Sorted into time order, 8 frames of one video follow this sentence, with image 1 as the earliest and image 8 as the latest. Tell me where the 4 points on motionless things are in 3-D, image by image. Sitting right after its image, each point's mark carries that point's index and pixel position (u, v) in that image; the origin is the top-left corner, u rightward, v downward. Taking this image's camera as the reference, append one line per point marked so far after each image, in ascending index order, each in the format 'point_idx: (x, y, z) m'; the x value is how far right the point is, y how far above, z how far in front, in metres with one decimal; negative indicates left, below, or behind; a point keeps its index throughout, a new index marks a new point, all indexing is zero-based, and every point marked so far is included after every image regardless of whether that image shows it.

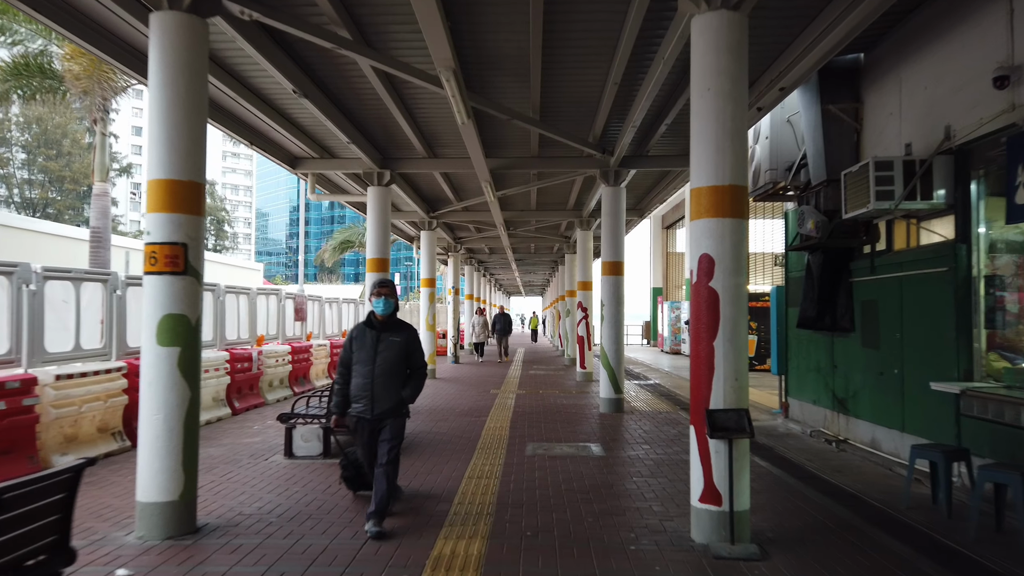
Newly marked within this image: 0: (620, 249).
0: (+1.5, +0.5, +10.9) m
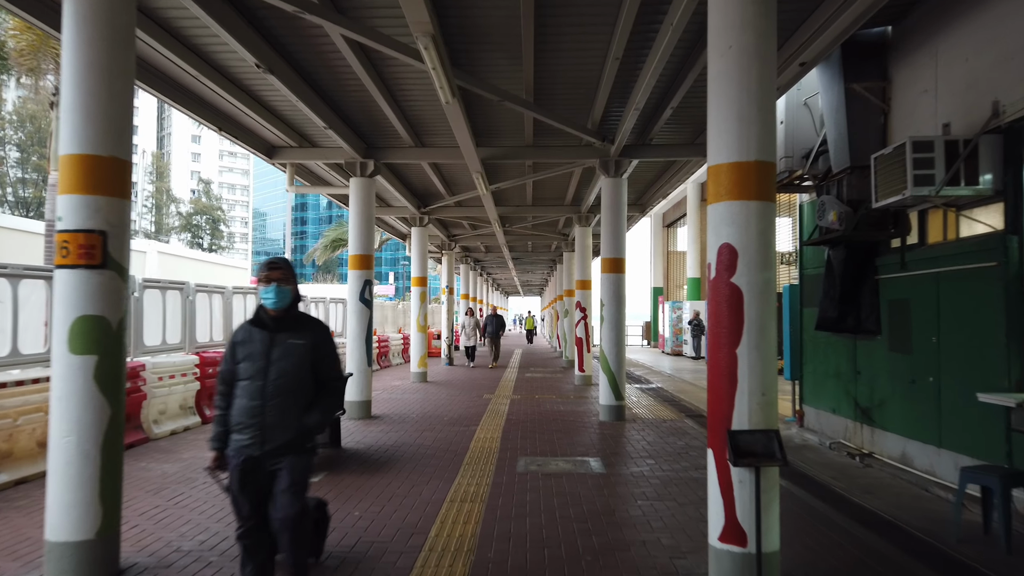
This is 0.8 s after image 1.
0: (+1.4, +0.6, +10.2) m
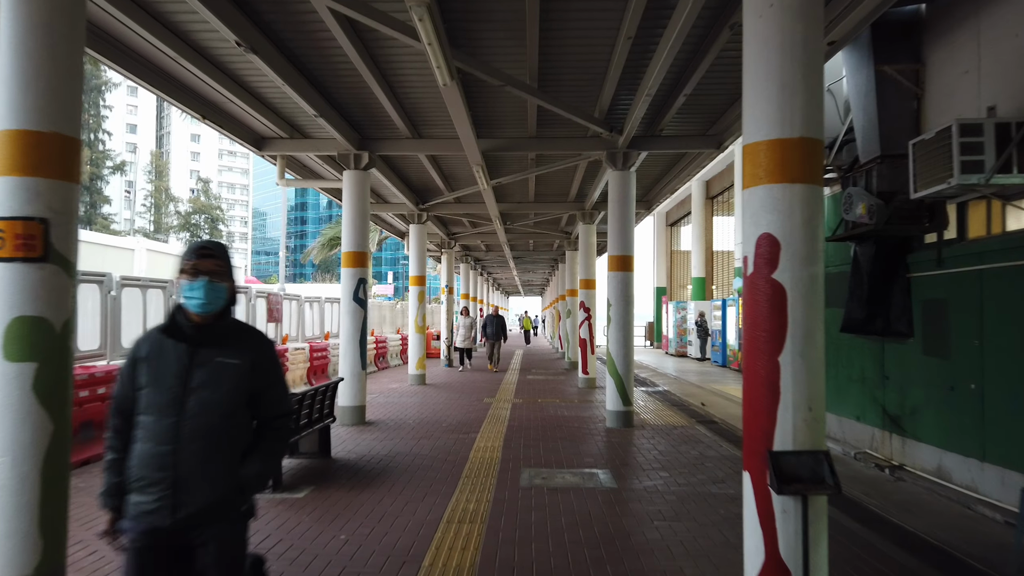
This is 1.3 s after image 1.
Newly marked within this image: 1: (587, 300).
0: (+1.4, +0.6, +9.6) m
1: (+1.4, -0.2, +14.9) m
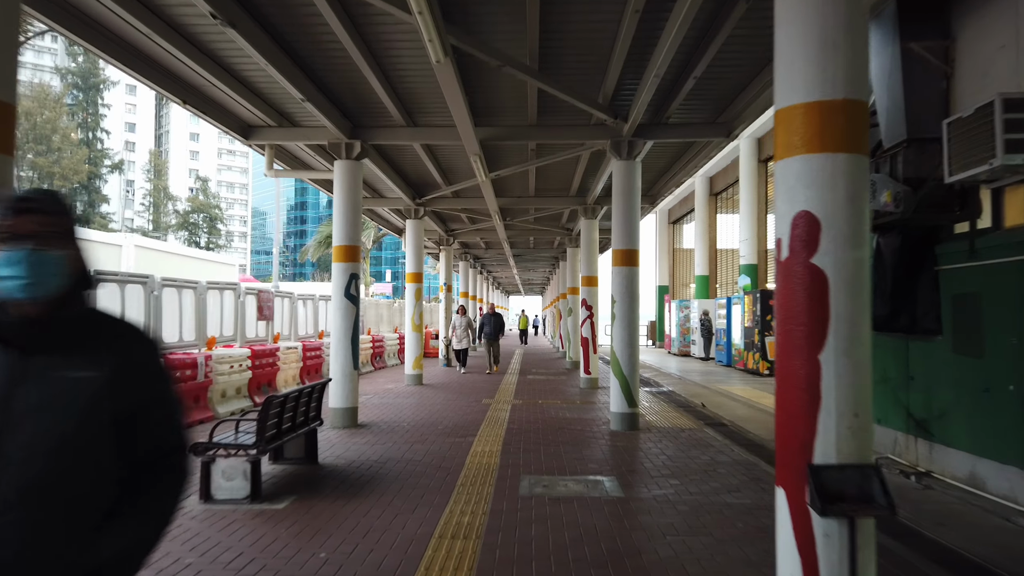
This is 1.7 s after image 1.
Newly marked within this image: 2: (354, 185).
0: (+1.4, +0.6, +9.2) m
1: (+1.4, -0.2, +14.5) m
2: (-1.9, +1.2, +9.4) m
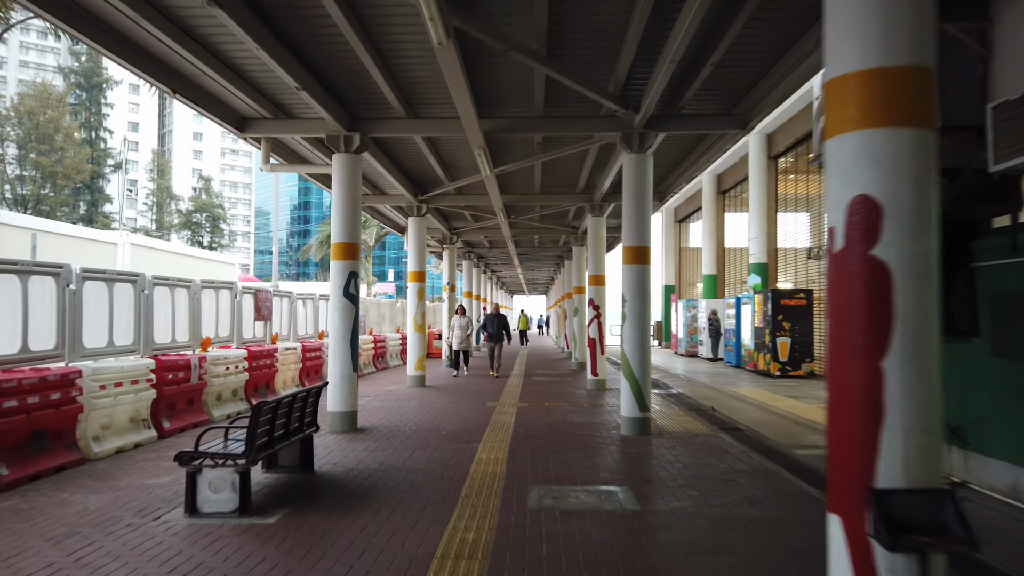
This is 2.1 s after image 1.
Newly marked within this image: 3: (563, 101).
0: (+1.5, +0.6, +8.8) m
1: (+1.5, -0.2, +14.1) m
2: (-1.8, +1.2, +9.0) m
3: (+0.6, +2.0, +8.5) m
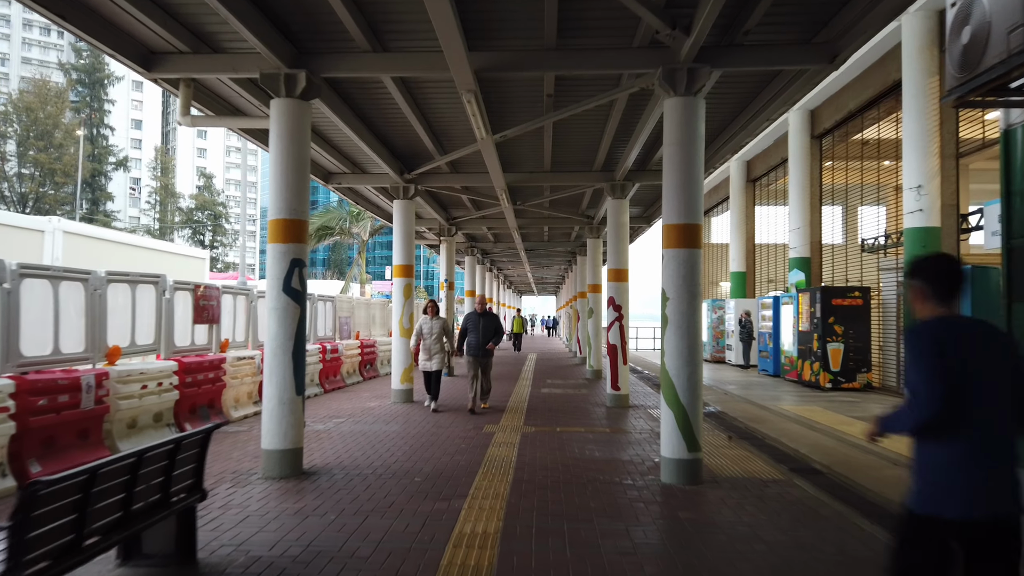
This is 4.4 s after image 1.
0: (+1.5, +0.7, +6.4) m
1: (+1.6, -0.1, +11.7) m
2: (-1.8, +1.3, +6.7) m
3: (+0.6, +2.1, +6.2) m
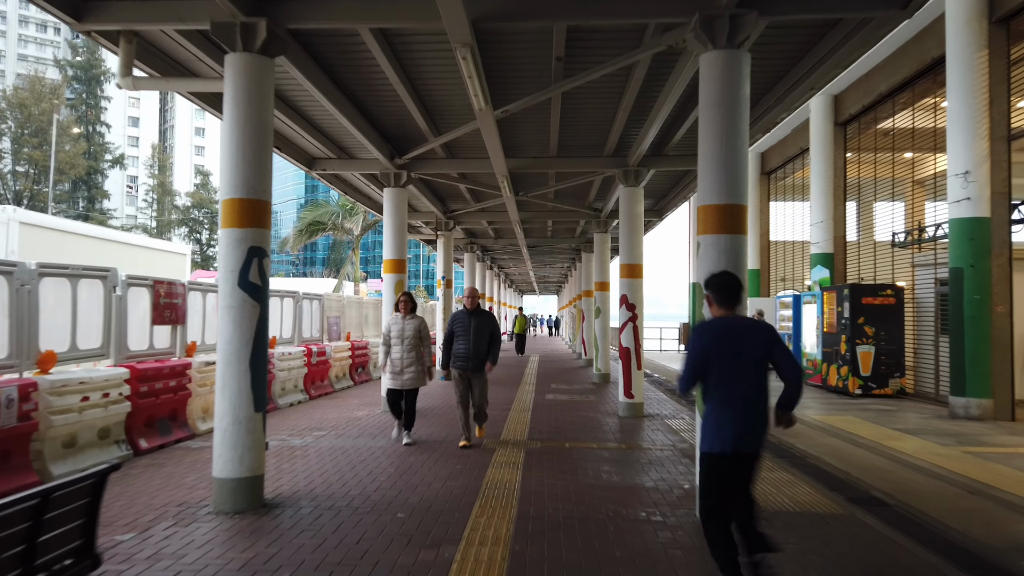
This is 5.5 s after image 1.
0: (+1.5, +0.7, +5.3) m
1: (+1.6, -0.1, +10.6) m
2: (-1.8, +1.3, +5.6) m
3: (+0.6, +2.1, +5.1) m
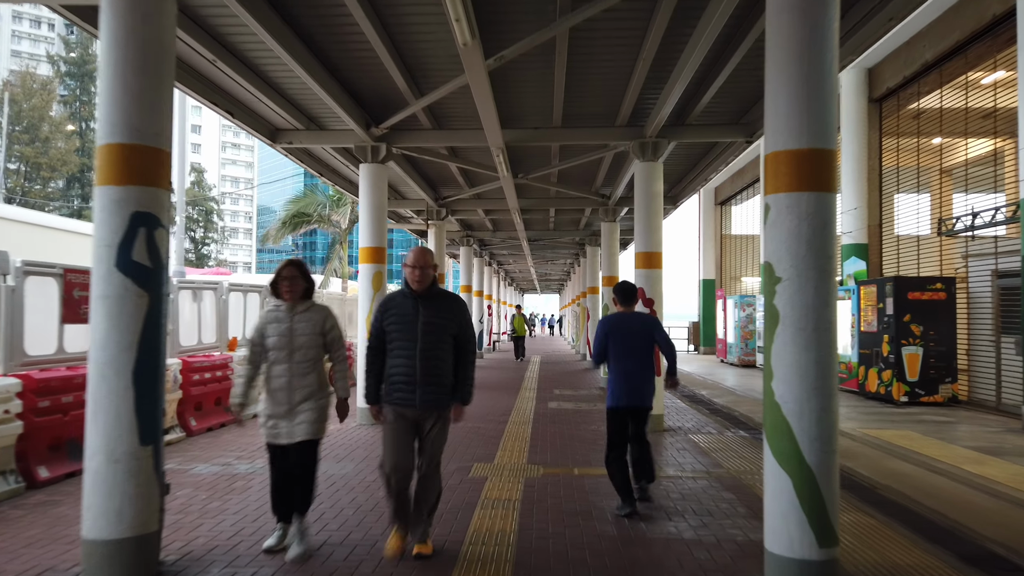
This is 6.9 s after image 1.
0: (+1.5, +0.8, +3.8) m
1: (+1.6, 0.0, +9.0) m
2: (-1.8, +1.4, +4.1) m
3: (+0.5, +2.2, +3.5) m
